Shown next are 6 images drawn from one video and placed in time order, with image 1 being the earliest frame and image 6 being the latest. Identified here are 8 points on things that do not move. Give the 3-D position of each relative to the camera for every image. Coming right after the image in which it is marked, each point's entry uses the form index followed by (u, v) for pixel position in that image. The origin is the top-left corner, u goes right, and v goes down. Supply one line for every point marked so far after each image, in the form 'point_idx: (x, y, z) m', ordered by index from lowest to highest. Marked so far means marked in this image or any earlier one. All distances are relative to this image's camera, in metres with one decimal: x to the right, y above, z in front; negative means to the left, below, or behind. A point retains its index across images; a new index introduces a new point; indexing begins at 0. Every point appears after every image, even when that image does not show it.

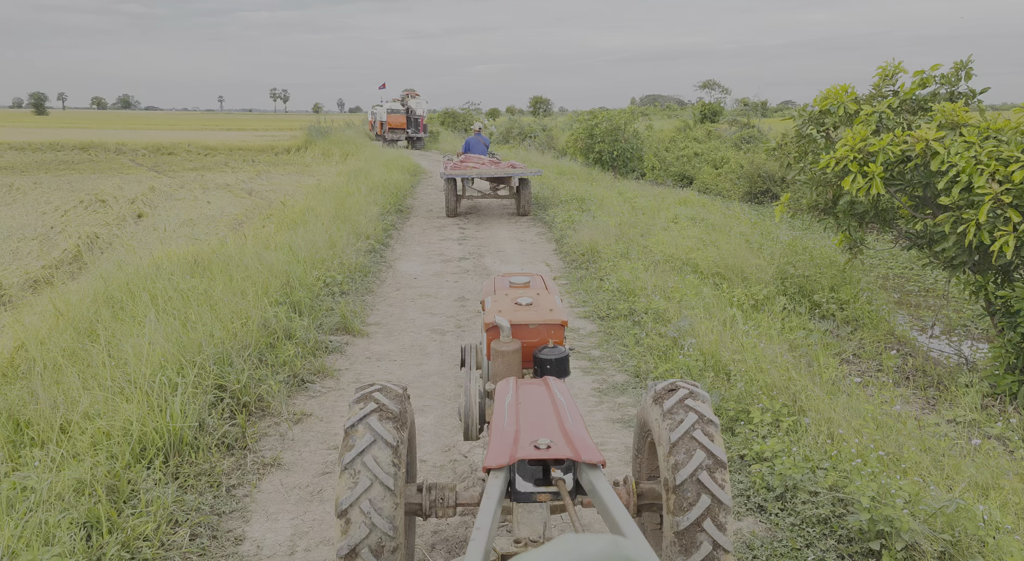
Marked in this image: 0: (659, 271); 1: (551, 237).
0: (+1.6, +0.1, +9.5) m
1: (+0.6, +0.6, +12.8) m
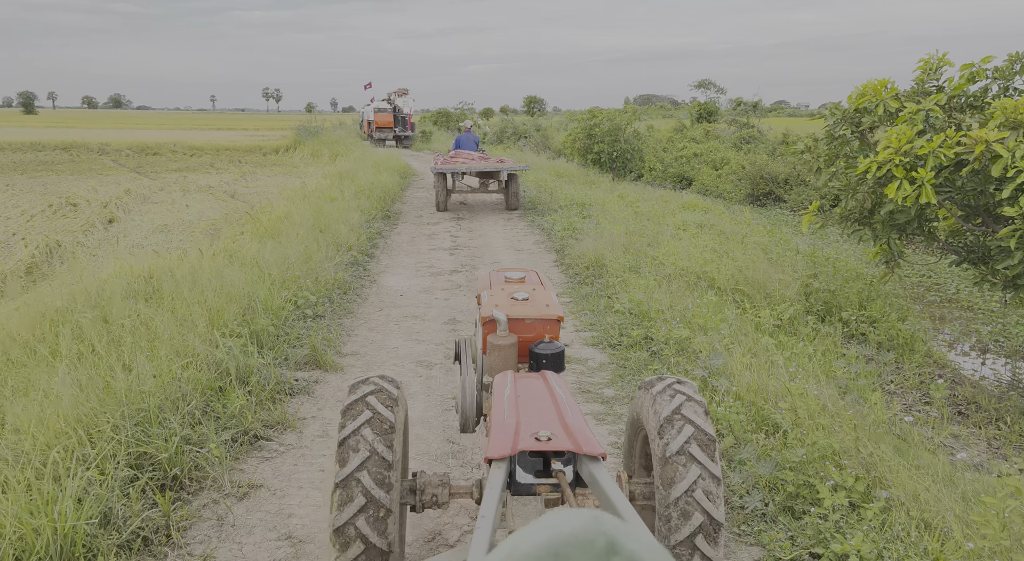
0: (+1.6, -0.1, +8.5) m
1: (+0.5, +0.5, +11.7) m
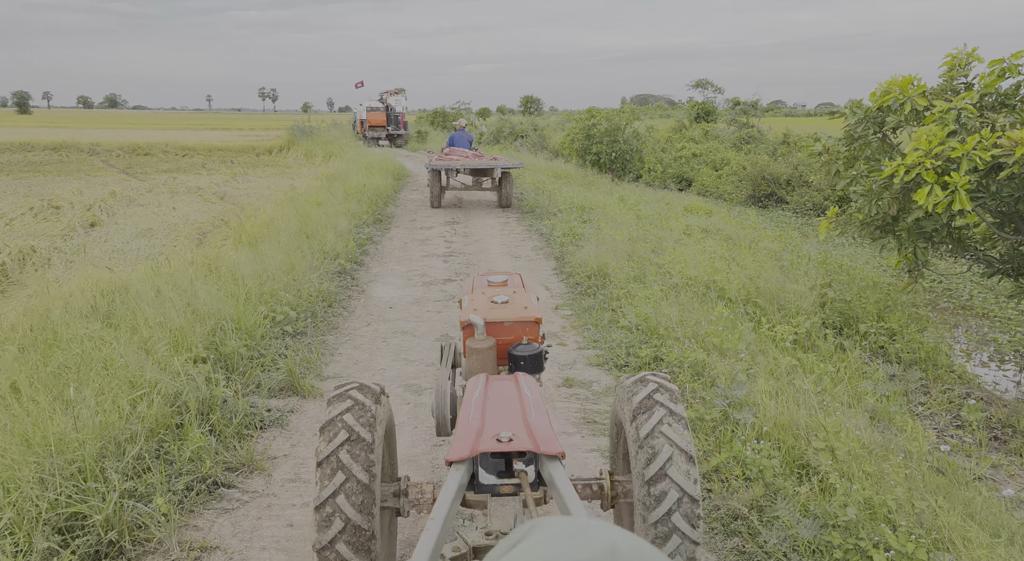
0: (+1.6, -0.2, +7.9) m
1: (+0.5, +0.4, +11.2) m
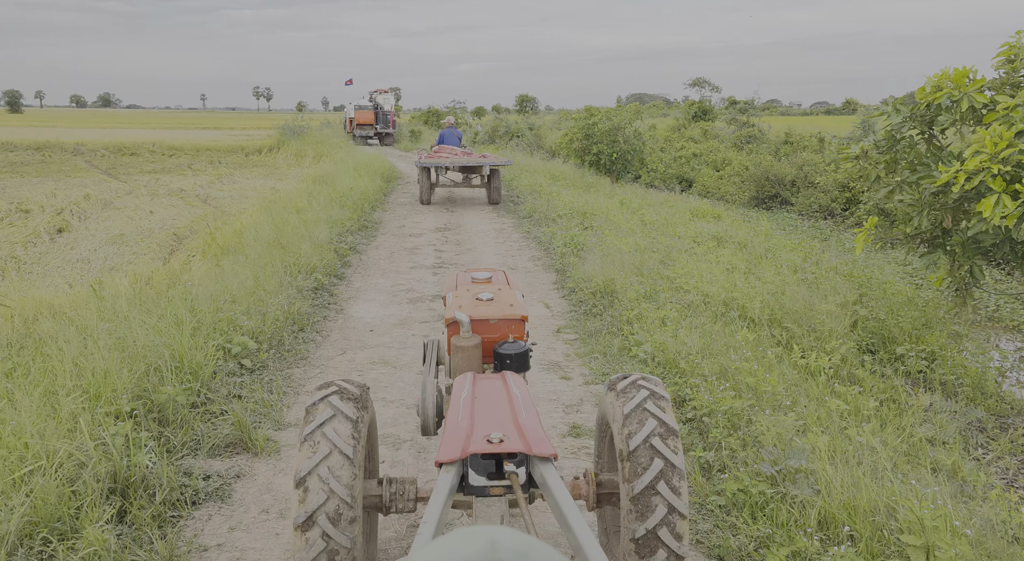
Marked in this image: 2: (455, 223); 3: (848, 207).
0: (+1.5, -0.4, +6.9) m
1: (+0.4, +0.2, +10.2) m
2: (-0.9, +0.9, +13.9) m
3: (+7.2, +1.6, +18.7) m
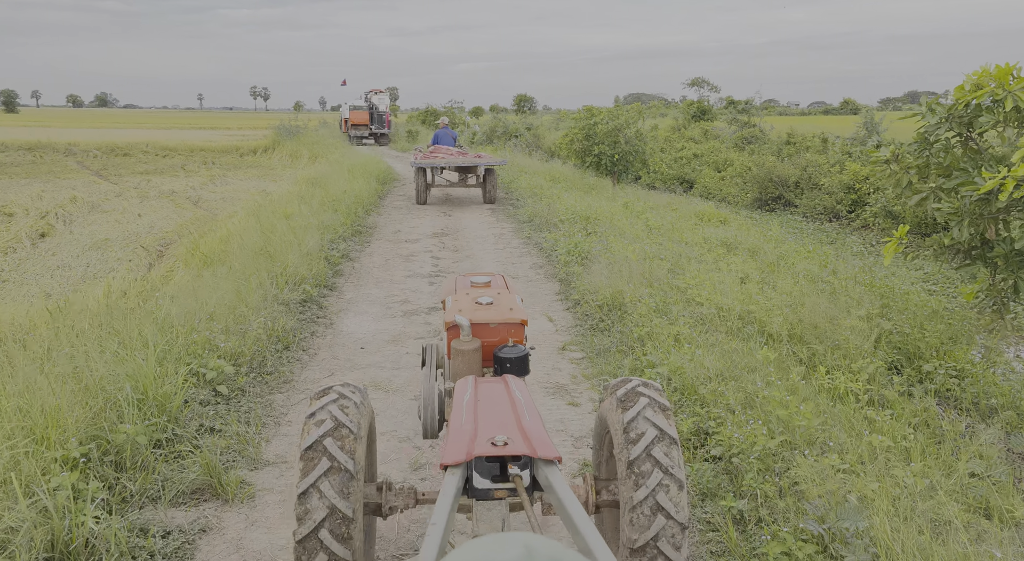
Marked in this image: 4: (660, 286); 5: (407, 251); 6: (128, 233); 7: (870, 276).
0: (+1.5, -0.5, +6.4) m
1: (+0.4, +0.1, +9.7) m
2: (-0.9, +0.8, +13.4) m
3: (+7.2, +1.5, +18.2) m
4: (+1.4, -0.1, +8.3) m
5: (-1.4, +0.4, +11.1) m
6: (-6.7, +0.8, +15.1) m
7: (+3.9, +0.1, +9.3) m
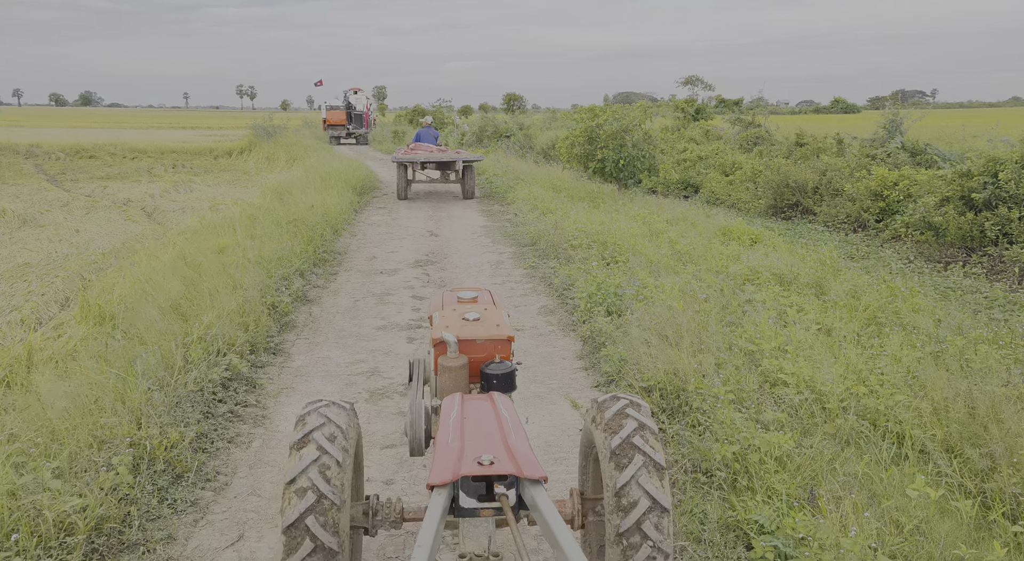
0: (+1.6, -0.9, +4.1) m
1: (+0.5, -0.4, +7.4) m
2: (-0.9, +0.4, +11.1) m
3: (+7.1, +1.1, +16.0) m
4: (+1.5, -0.5, +6.0) m
5: (-1.3, -0.1, +8.8) m
6: (-6.7, +0.4, +12.6) m
7: (+3.9, -0.4, +7.1) m
